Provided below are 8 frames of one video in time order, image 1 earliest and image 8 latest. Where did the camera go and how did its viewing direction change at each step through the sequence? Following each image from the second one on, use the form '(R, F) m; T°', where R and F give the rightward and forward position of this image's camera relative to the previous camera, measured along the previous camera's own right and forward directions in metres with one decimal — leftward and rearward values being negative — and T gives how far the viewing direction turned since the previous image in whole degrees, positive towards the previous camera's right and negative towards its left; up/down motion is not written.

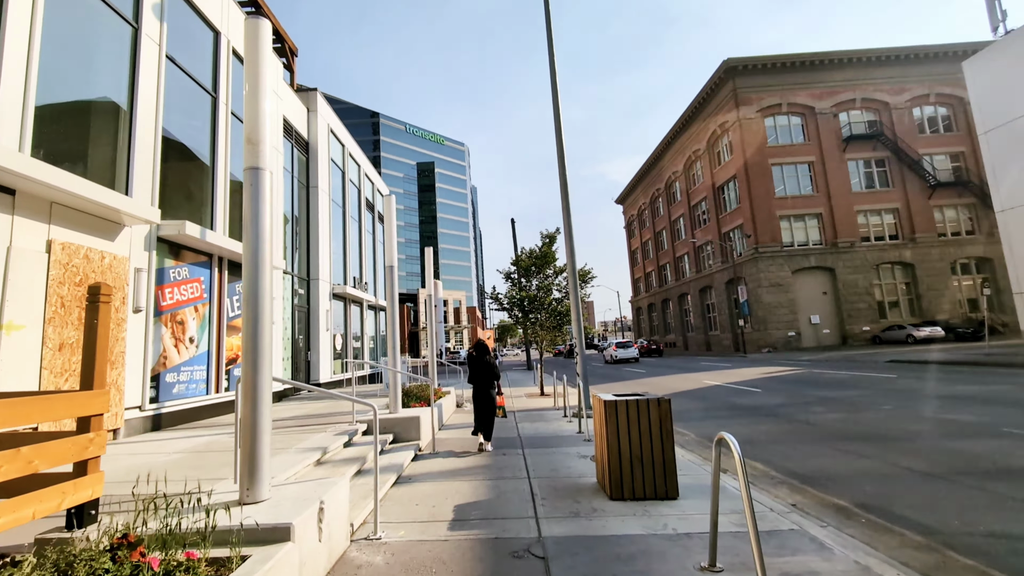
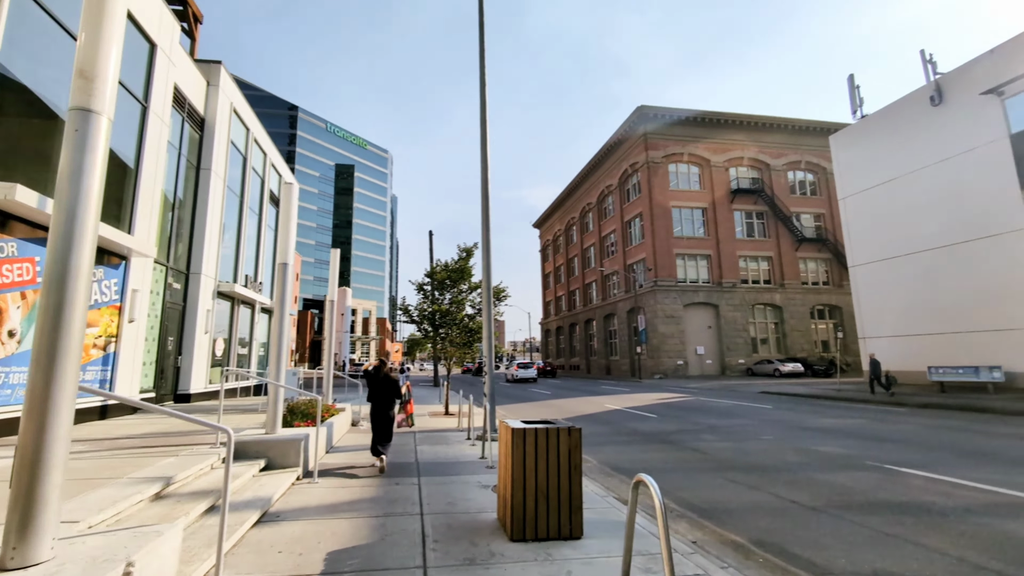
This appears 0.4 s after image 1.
(0.0, +0.3) m; +10°
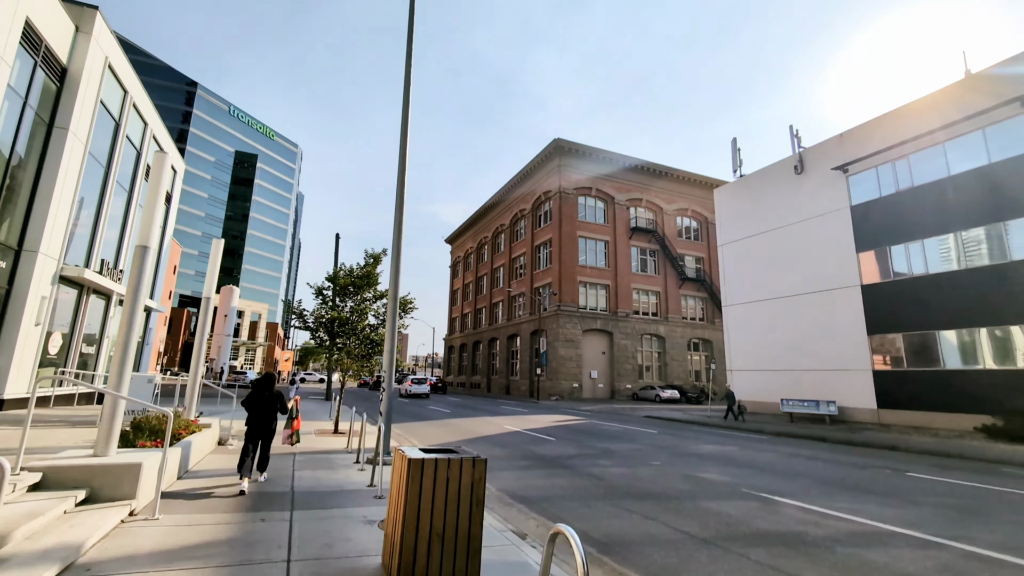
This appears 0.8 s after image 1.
(0.0, +0.3) m; +11°
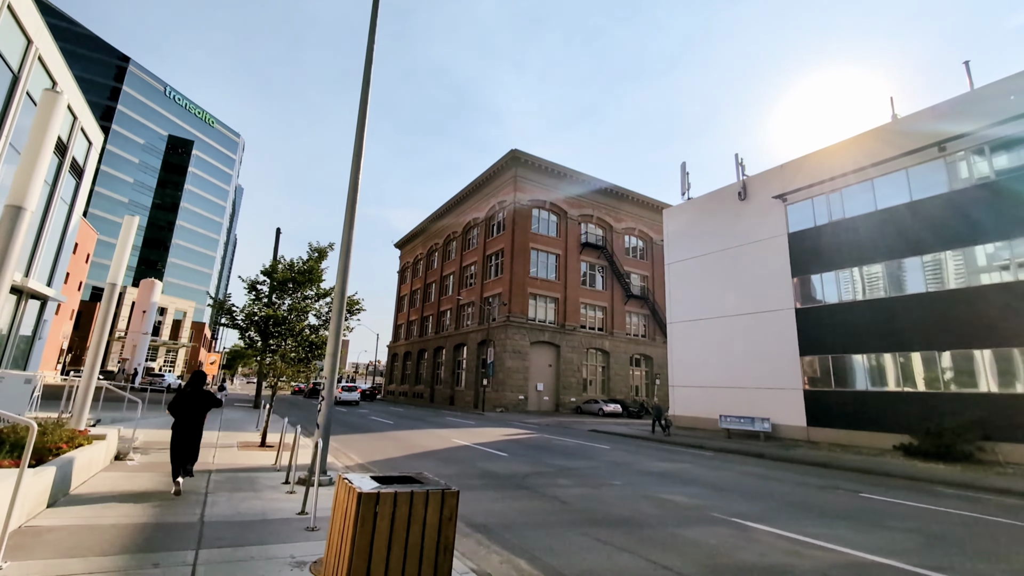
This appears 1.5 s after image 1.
(-0.2, +0.6) m; +6°
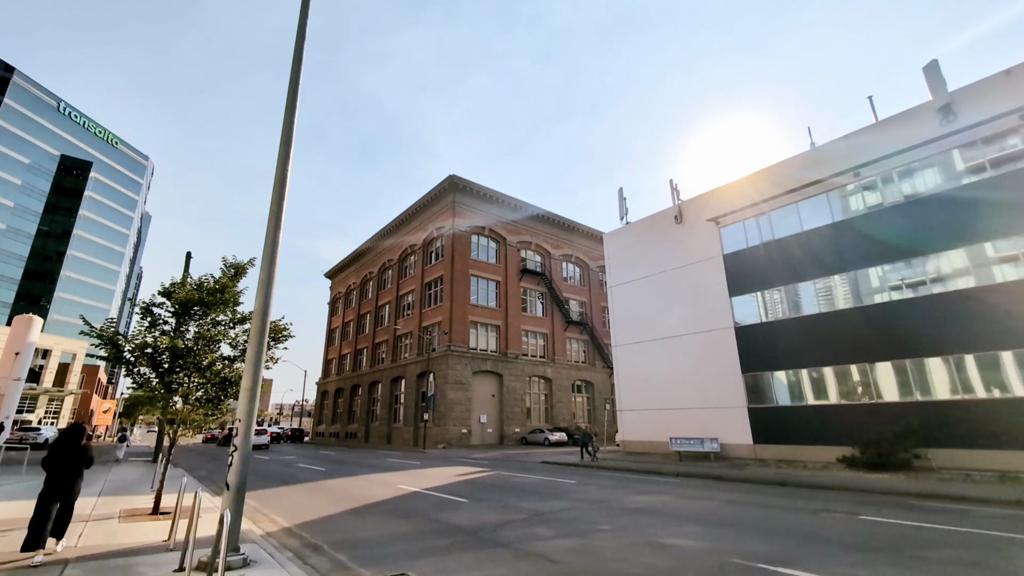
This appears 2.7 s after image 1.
(-0.4, +1.1) m; +8°
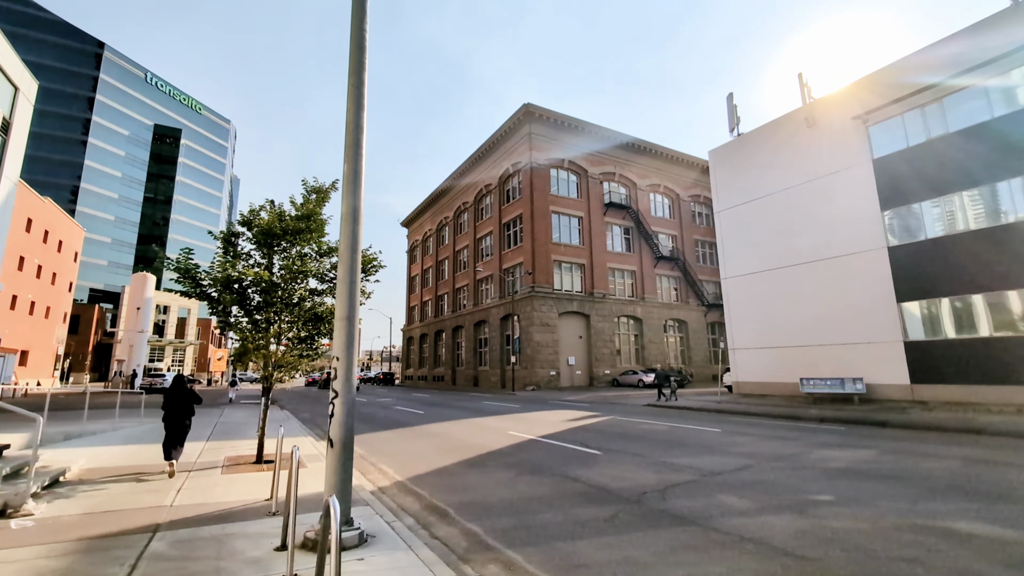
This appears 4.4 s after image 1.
(-1.1, +1.9) m; -9°
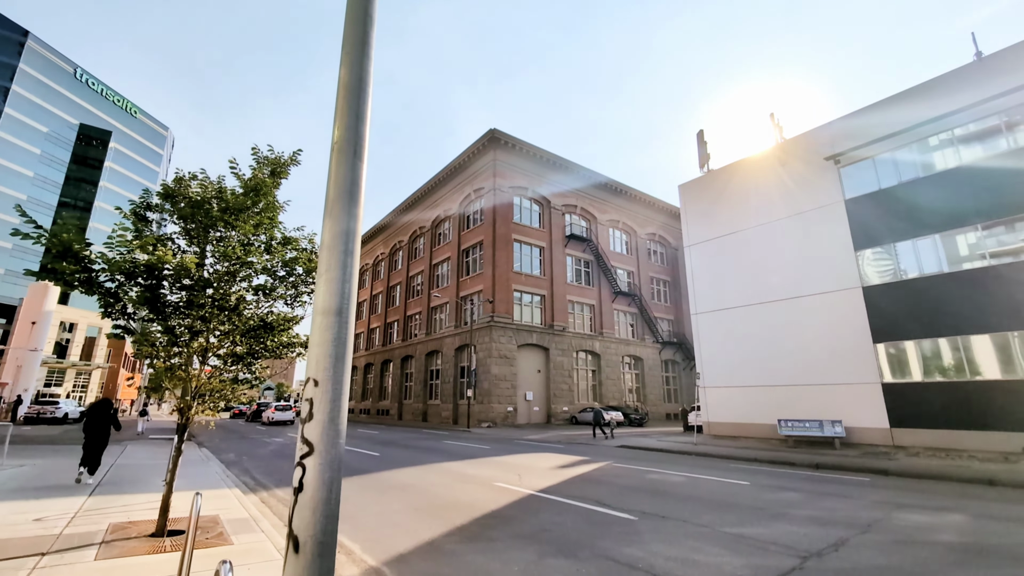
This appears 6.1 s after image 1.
(-0.9, +1.8) m; +7°
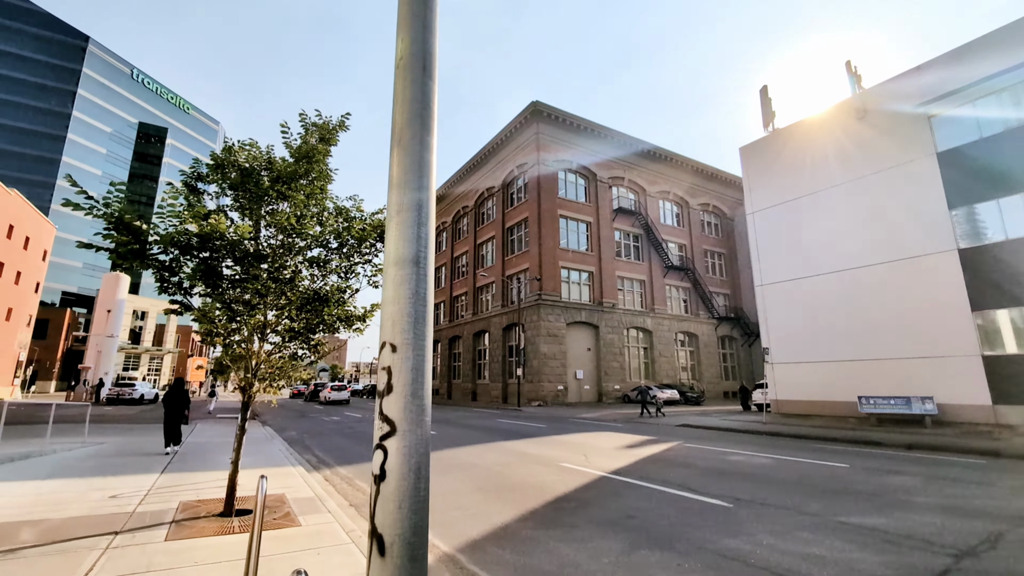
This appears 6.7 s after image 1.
(-0.4, +0.6) m; -5°
